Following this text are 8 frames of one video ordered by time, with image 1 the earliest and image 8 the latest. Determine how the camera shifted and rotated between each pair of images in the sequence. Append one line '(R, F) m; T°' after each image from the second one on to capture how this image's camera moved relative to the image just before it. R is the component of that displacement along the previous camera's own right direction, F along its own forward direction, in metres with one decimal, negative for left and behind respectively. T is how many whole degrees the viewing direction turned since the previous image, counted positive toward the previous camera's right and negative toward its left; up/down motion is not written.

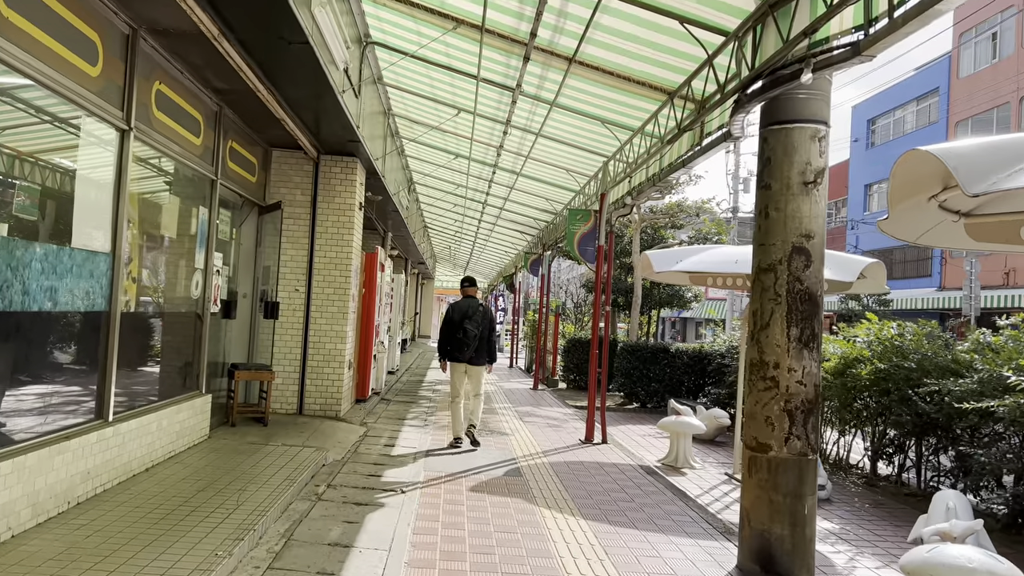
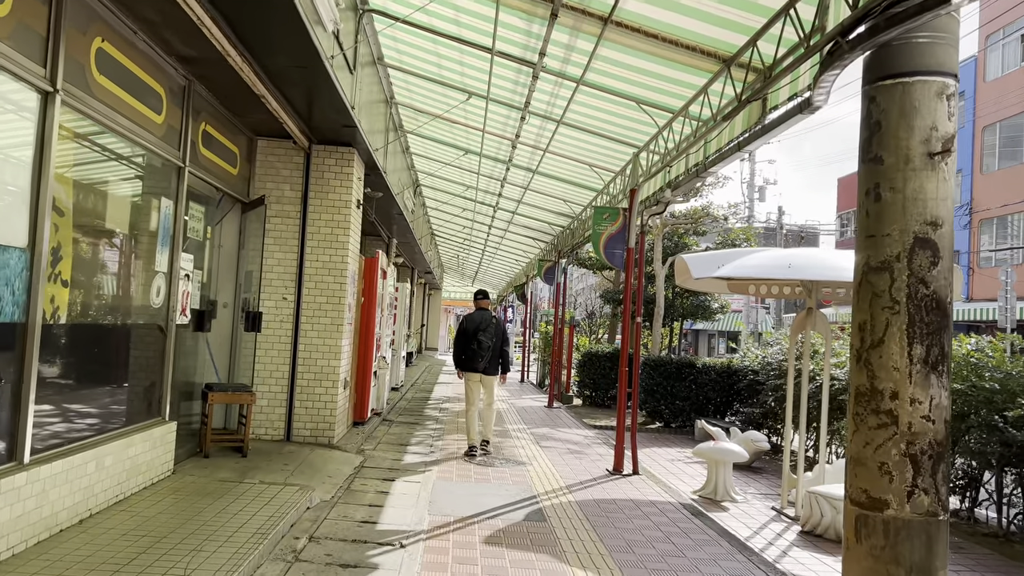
(-0.1, +1.0) m; -1°
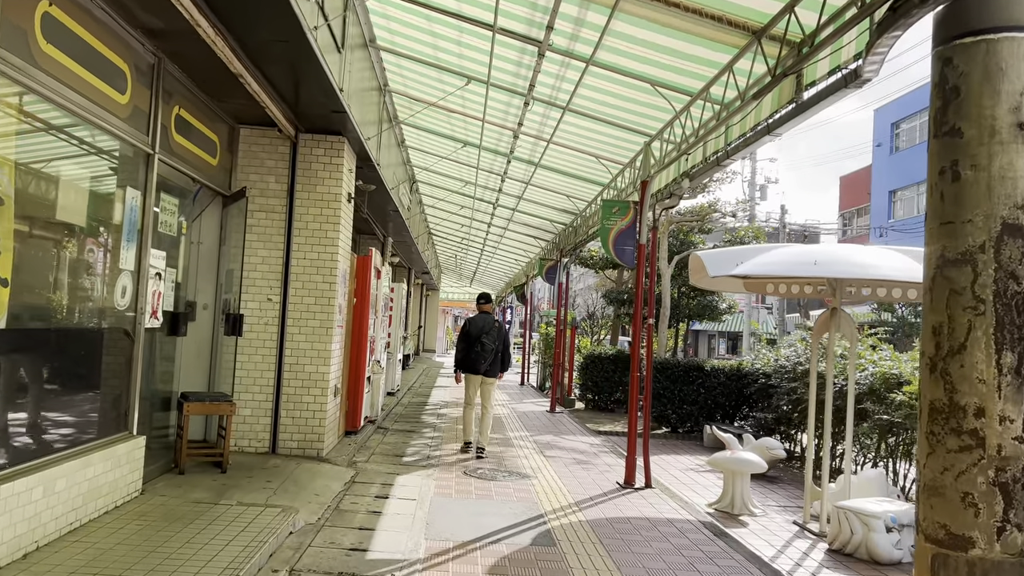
(0.0, +0.5) m; 0°
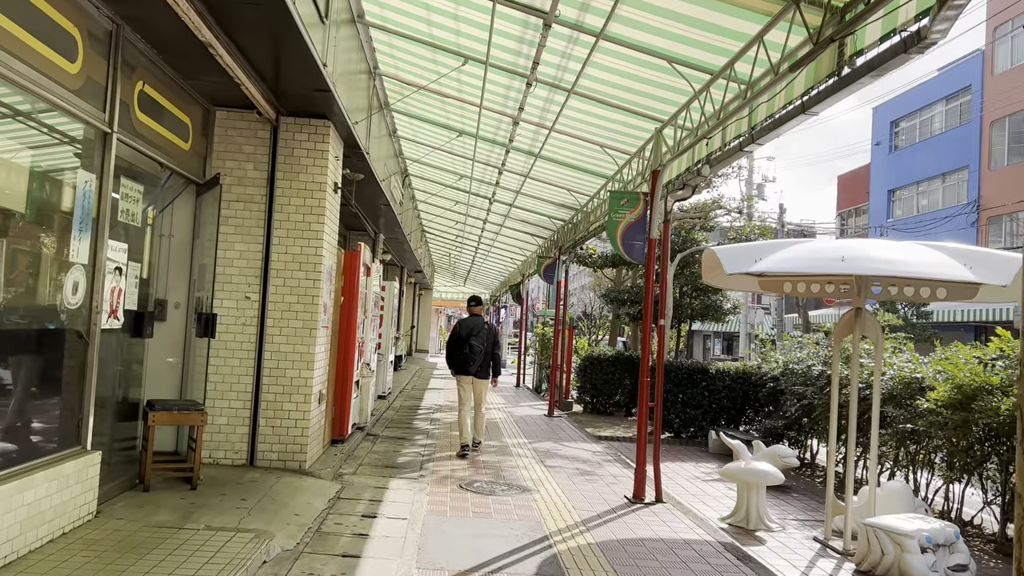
(-0.1, +0.5) m; 0°
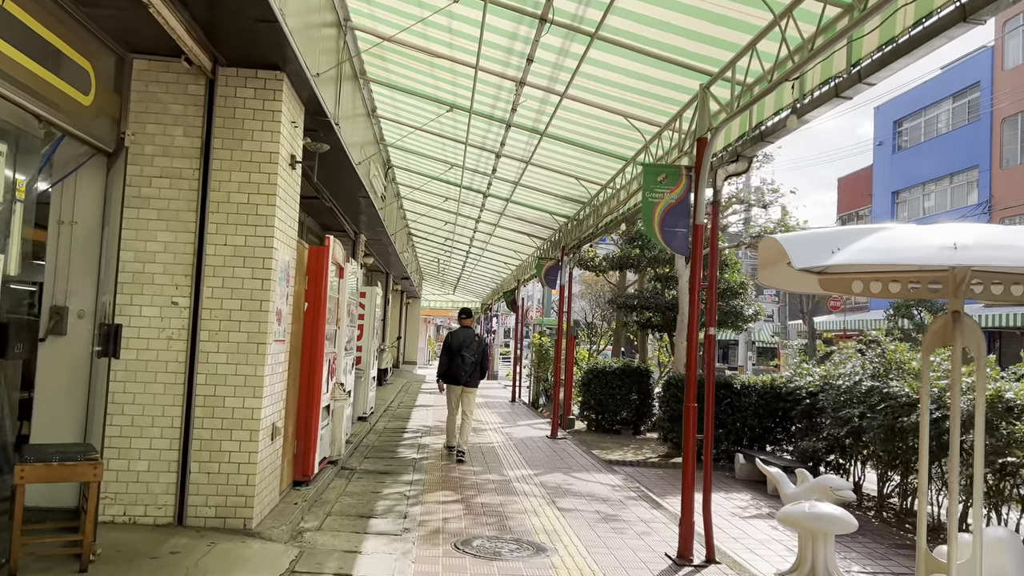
(-0.1, +1.3) m; +1°
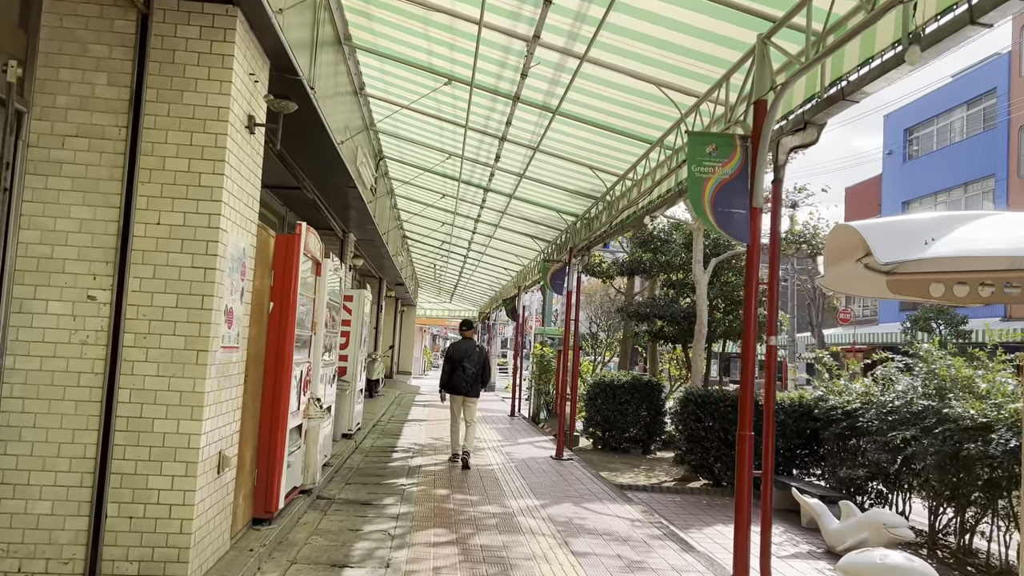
(-0.1, +1.0) m; 0°
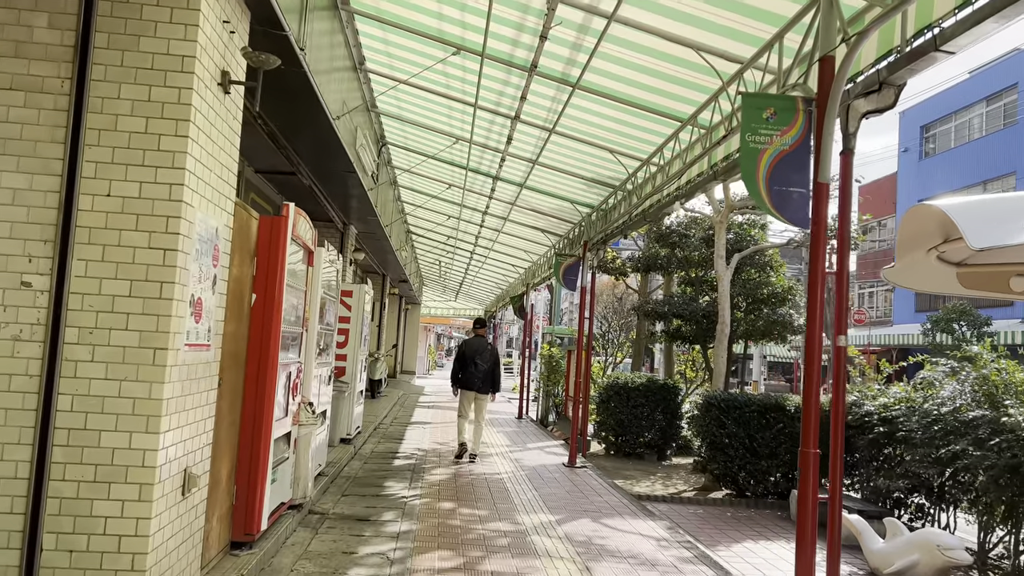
(-0.1, +0.6) m; 0°
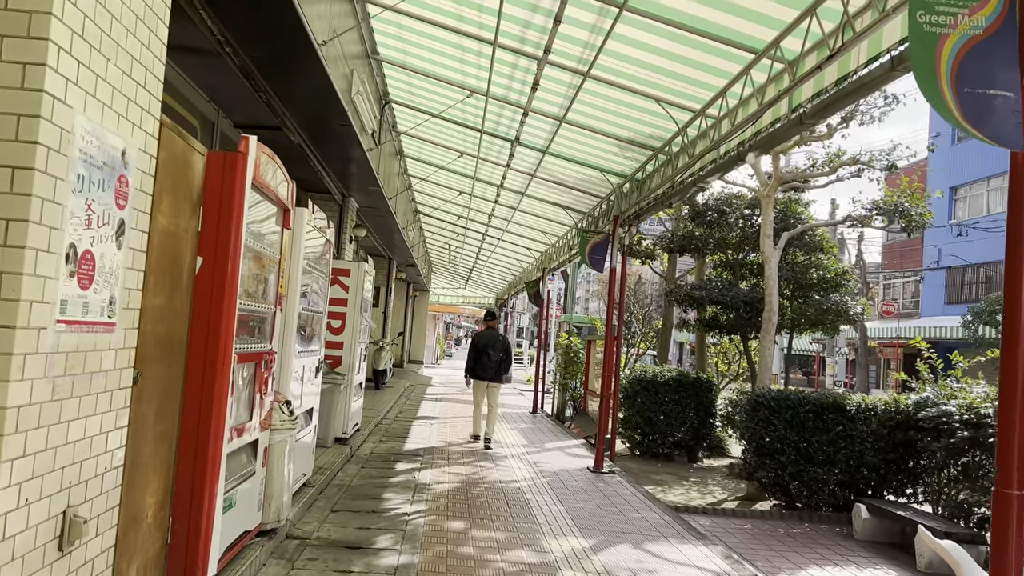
(-0.1, +1.1) m; -1°
